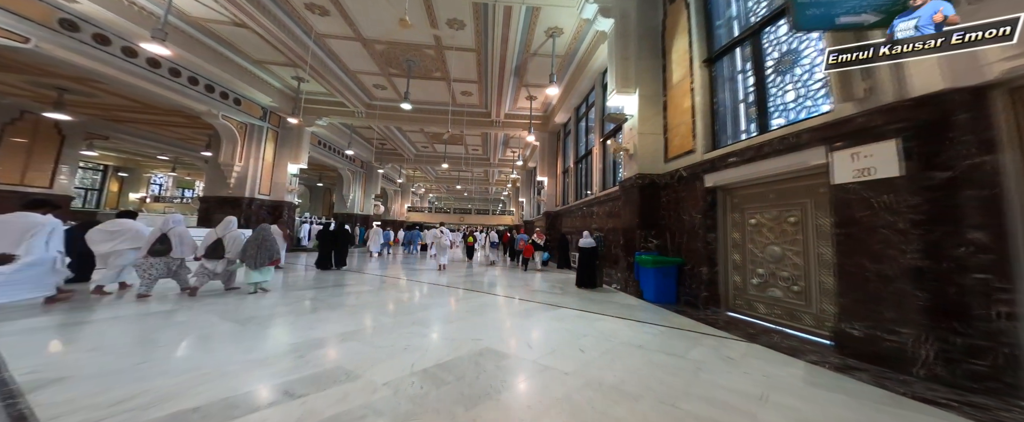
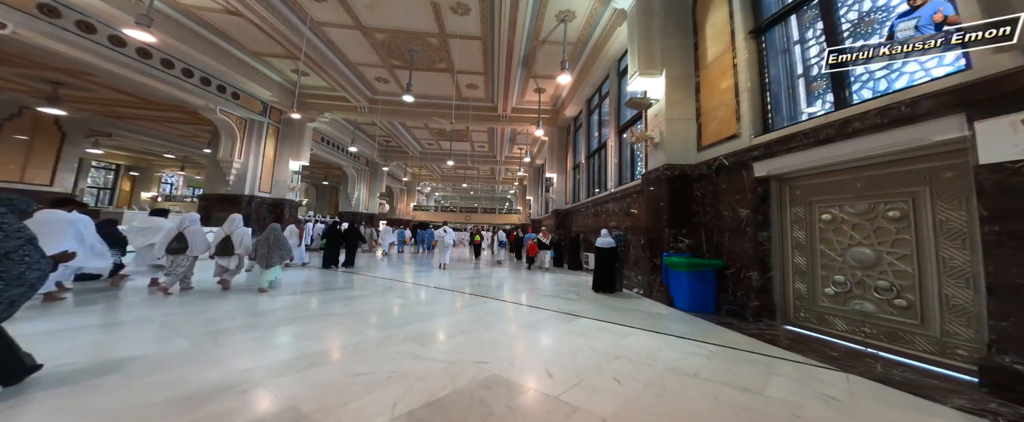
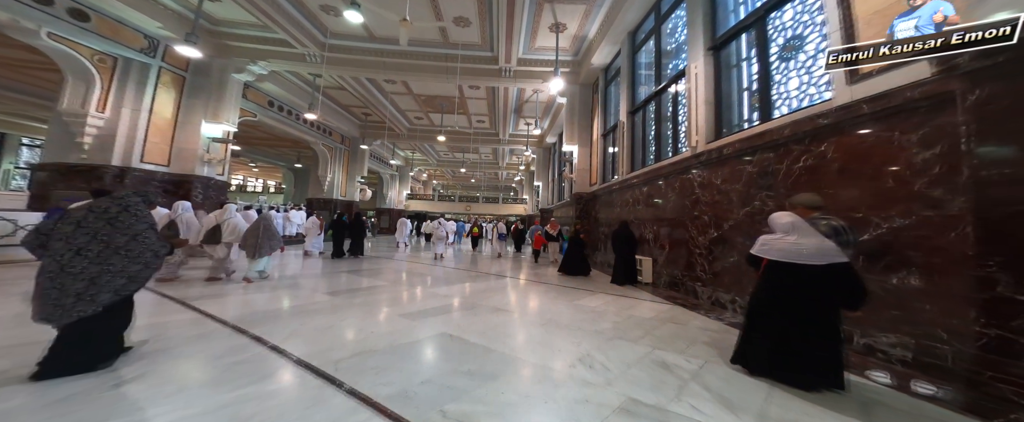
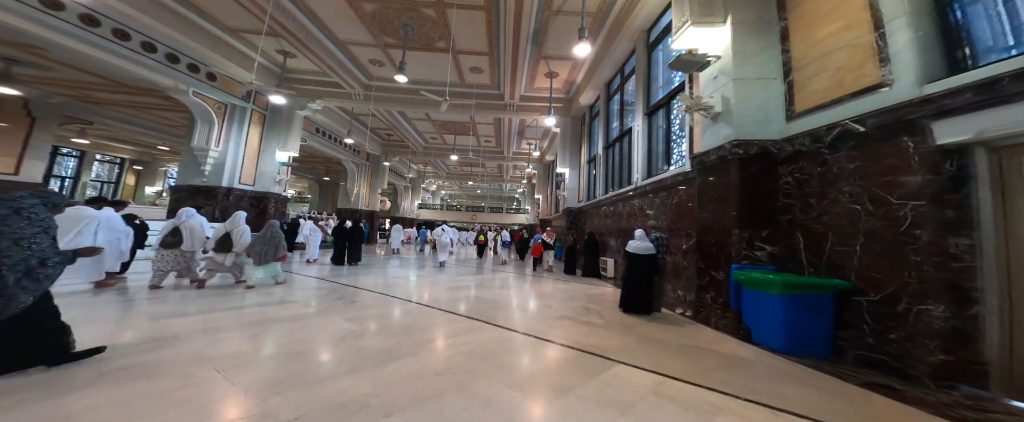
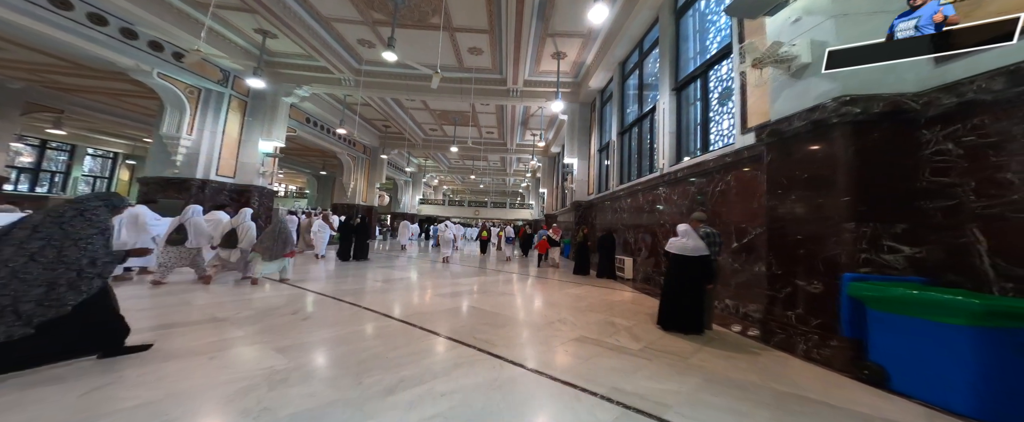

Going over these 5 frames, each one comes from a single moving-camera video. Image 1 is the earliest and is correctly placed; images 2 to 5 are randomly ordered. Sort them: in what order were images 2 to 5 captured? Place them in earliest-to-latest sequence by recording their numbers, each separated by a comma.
2, 4, 5, 3
